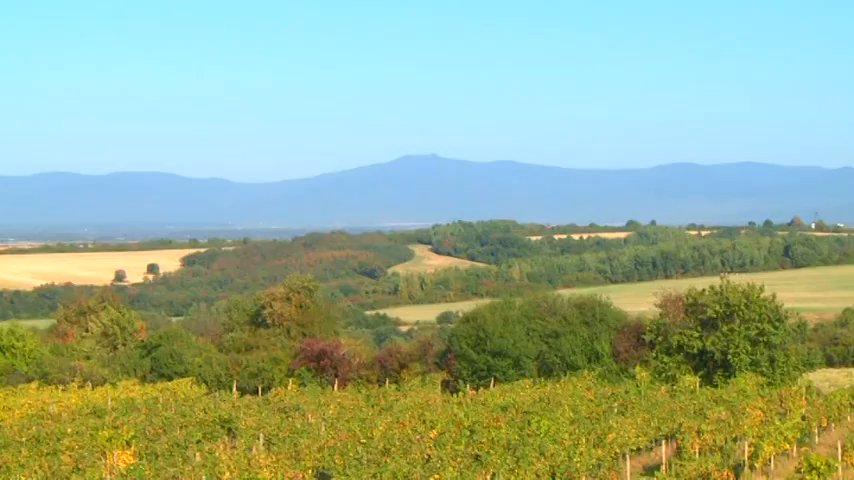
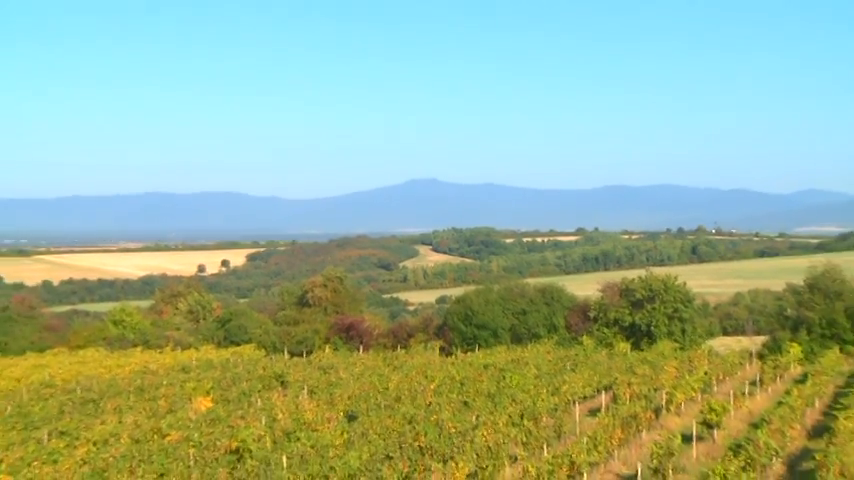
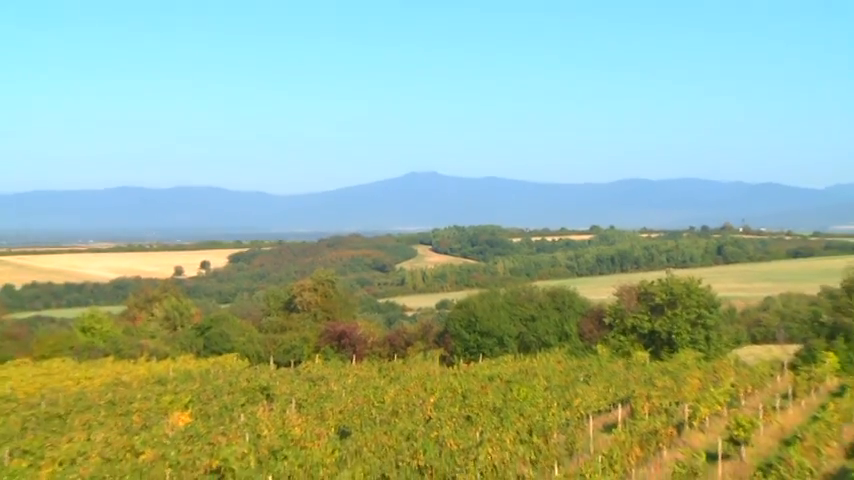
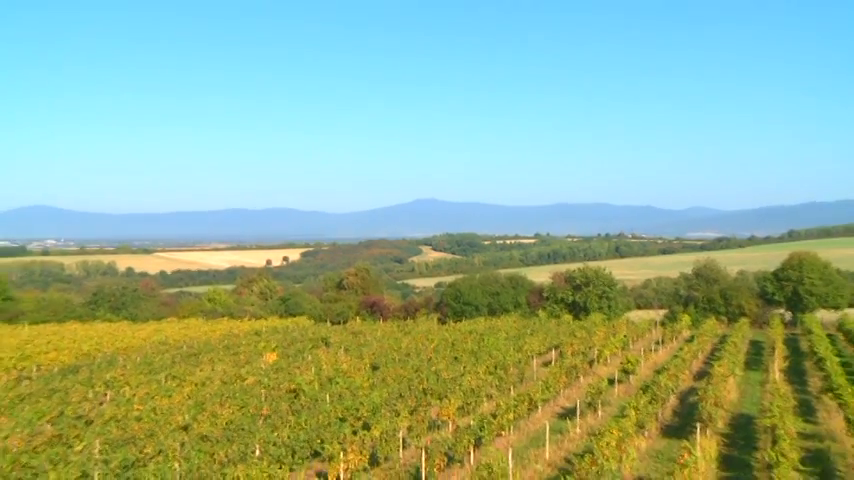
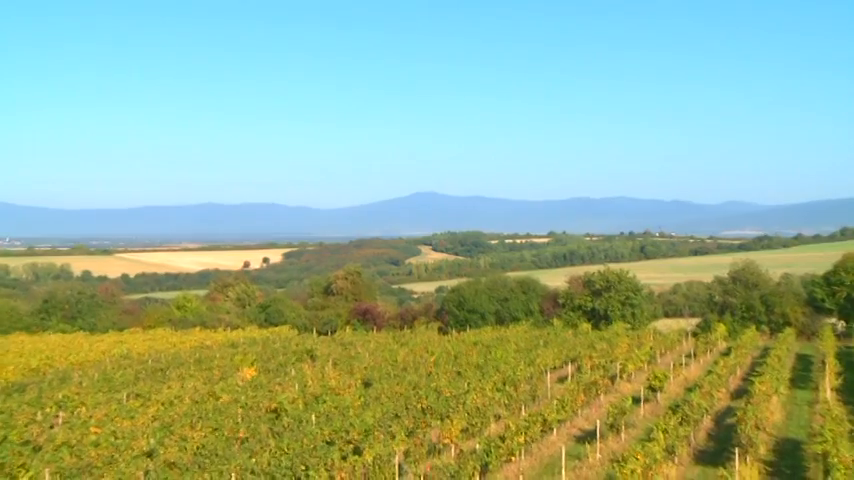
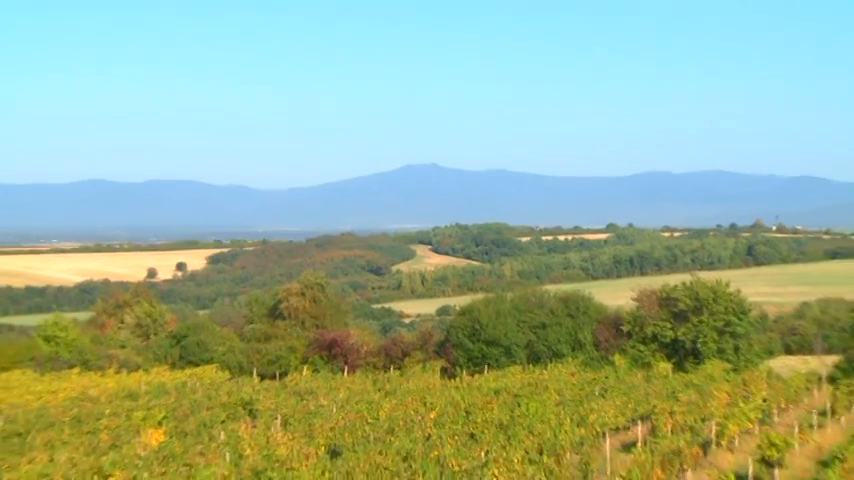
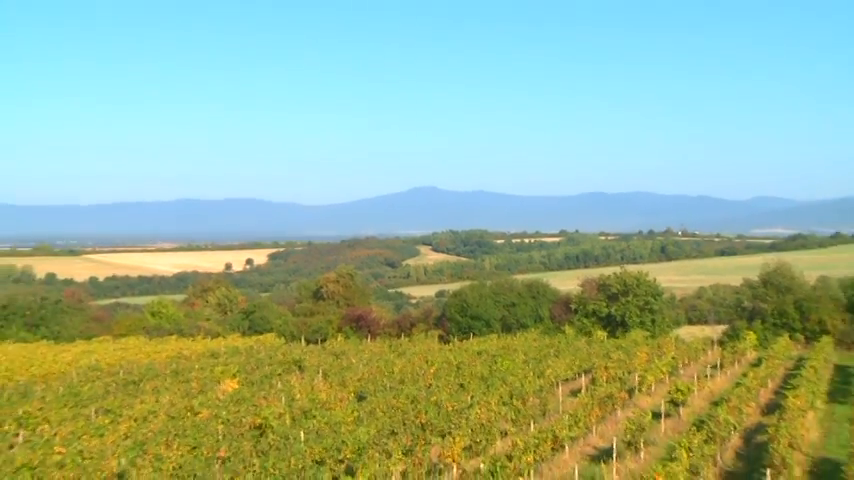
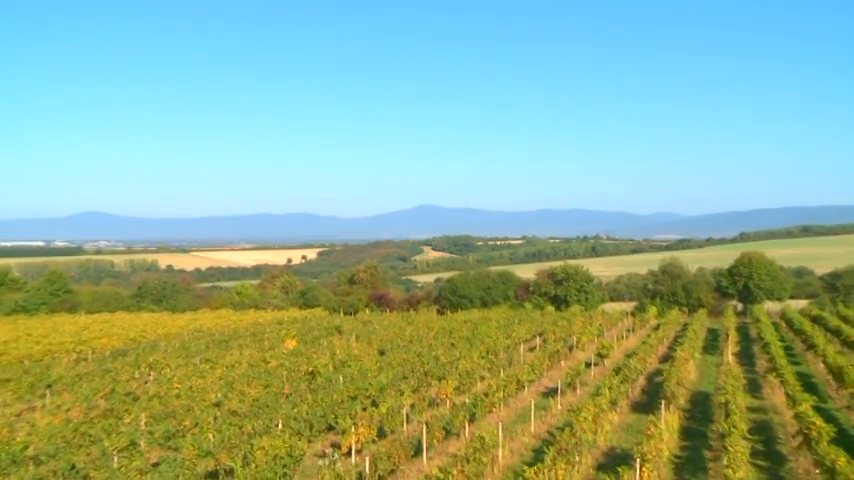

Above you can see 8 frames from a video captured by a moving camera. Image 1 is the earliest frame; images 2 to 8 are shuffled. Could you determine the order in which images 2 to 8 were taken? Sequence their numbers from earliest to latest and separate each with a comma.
6, 3, 2, 7, 5, 4, 8
